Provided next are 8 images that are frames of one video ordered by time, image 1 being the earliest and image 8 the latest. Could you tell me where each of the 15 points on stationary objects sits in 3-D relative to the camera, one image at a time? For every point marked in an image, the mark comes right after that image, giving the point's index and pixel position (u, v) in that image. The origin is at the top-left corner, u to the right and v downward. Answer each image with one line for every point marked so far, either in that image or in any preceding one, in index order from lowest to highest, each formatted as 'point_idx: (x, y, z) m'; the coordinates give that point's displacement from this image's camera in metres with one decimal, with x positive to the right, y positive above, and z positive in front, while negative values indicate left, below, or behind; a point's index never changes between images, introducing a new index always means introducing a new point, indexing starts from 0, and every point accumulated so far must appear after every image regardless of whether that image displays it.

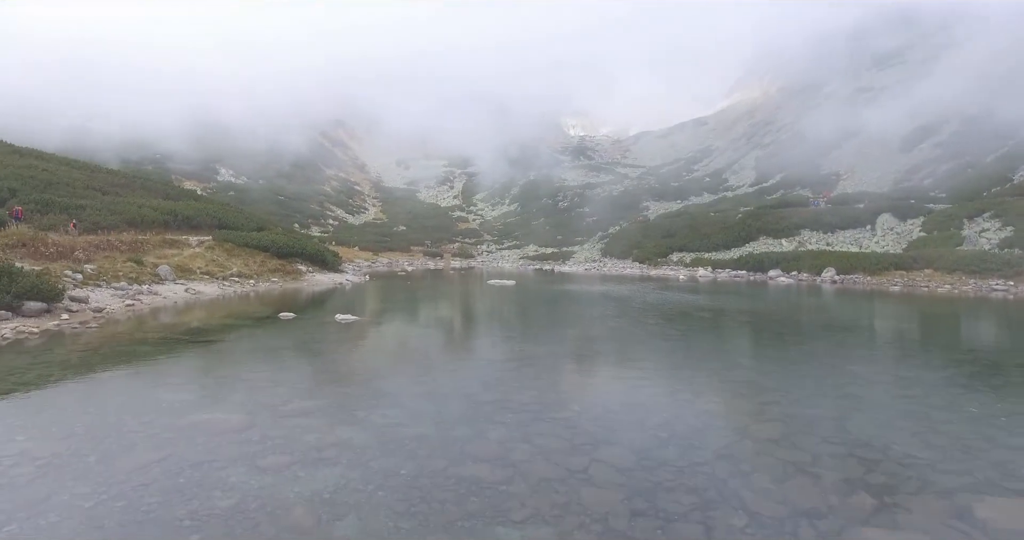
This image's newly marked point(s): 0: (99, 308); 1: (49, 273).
0: (-10.5, -0.9, +15.4) m
1: (-12.8, -0.1, +16.7) m
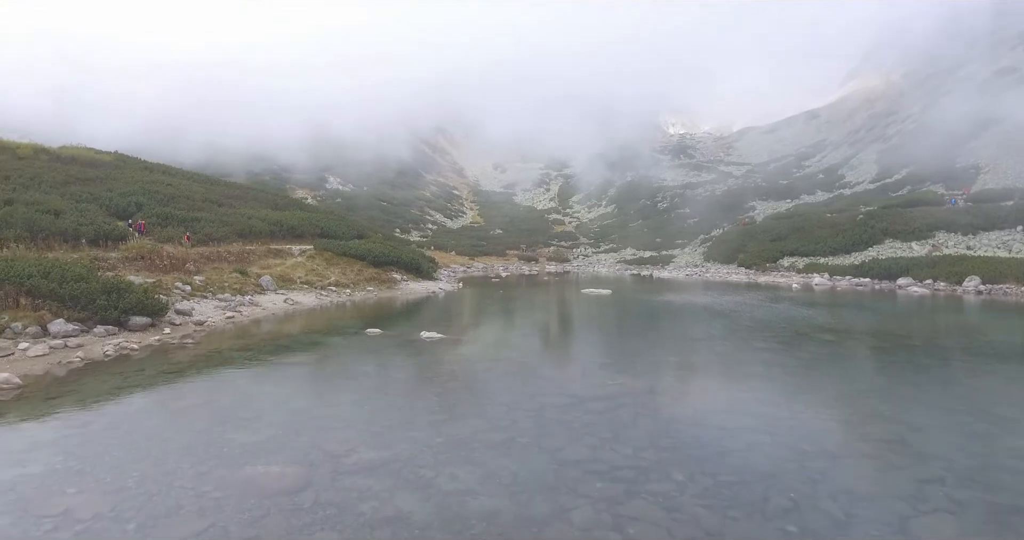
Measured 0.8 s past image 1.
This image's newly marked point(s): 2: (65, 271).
0: (-8.1, -1.3, +15.9) m
1: (-10.2, -0.5, +17.5) m
2: (-10.3, 0.0, +14.1) m
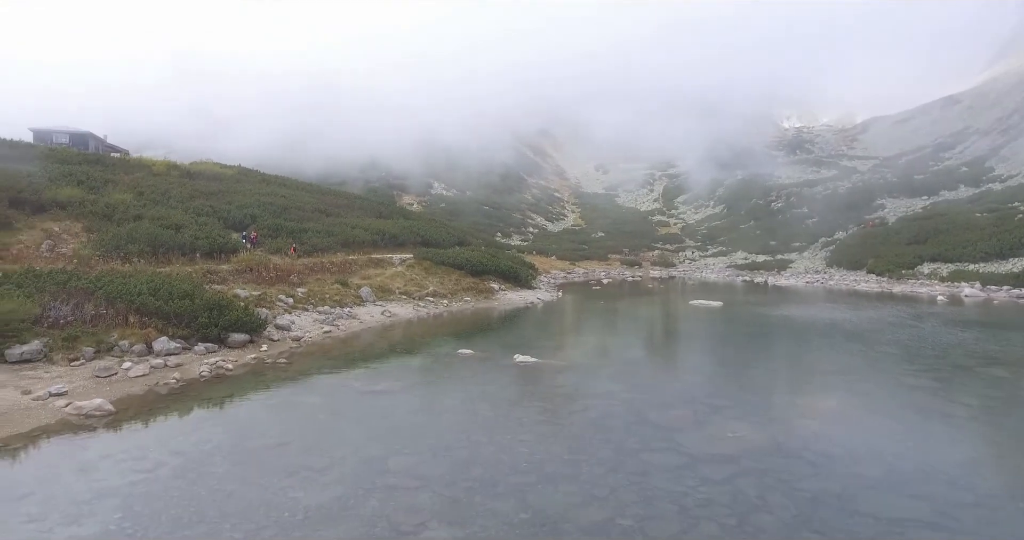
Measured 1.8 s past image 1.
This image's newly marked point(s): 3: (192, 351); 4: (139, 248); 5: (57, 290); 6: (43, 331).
0: (-5.6, -1.7, +16.0) m
1: (-7.4, -0.9, +17.9) m
2: (-8.1, -0.4, +14.5) m
3: (-6.6, -1.7, +12.6) m
4: (-11.7, +0.6, +18.9) m
5: (-9.5, -0.4, +12.7) m
6: (-8.8, -1.1, +11.4) m
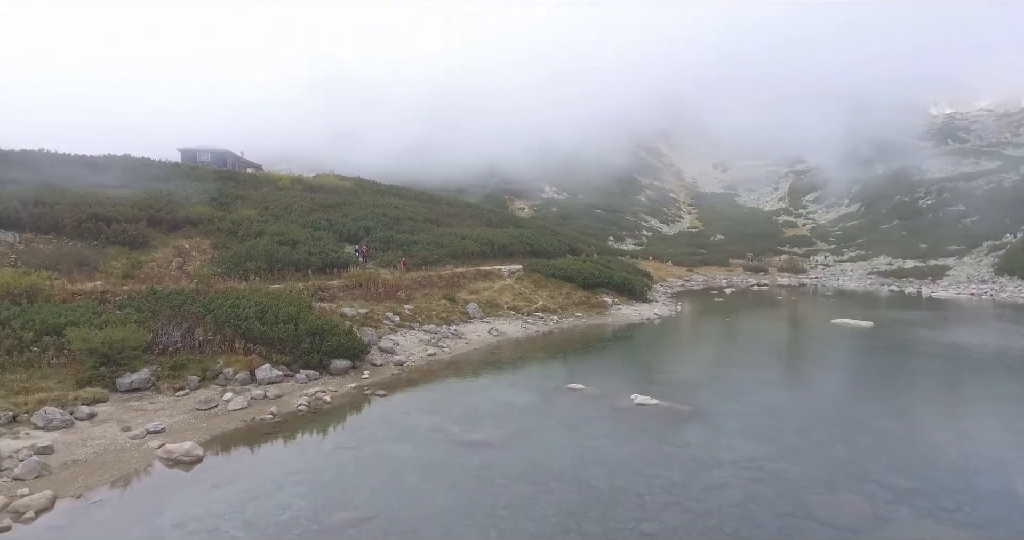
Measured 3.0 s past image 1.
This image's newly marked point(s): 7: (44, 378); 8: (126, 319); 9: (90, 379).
0: (-2.7, -2.2, +15.4) m
1: (-4.1, -1.4, +17.6) m
2: (-5.4, -0.9, +14.4) m
3: (-4.4, -2.2, +12.2) m
4: (-8.2, +0.1, +19.4) m
5: (-7.2, -0.9, +12.8) m
6: (-6.7, -1.6, +11.4) m
7: (-7.8, -1.8, +10.1) m
8: (-7.7, -1.0, +12.1) m
9: (-7.2, -1.9, +10.4) m
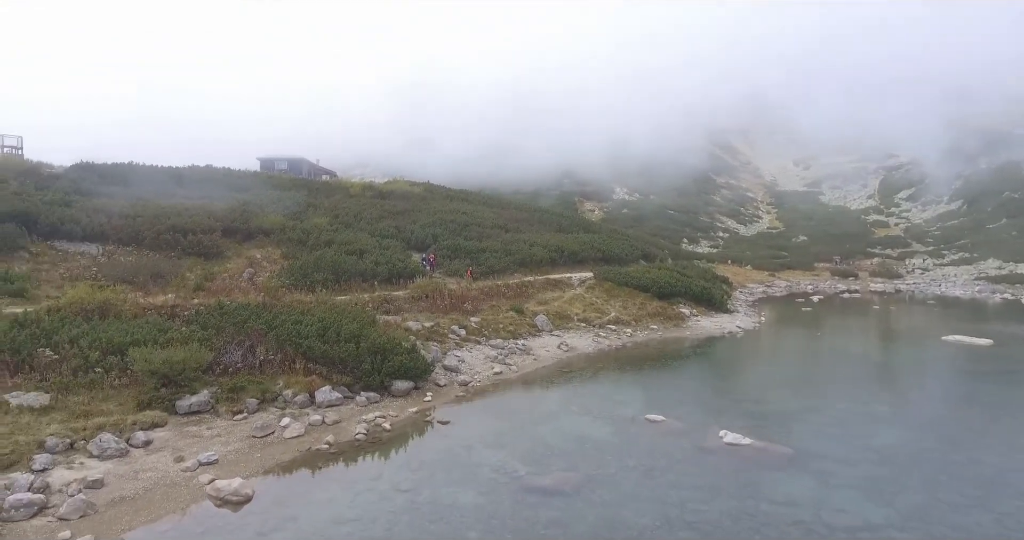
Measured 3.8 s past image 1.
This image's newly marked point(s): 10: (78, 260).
0: (-1.0, -2.6, +14.6) m
1: (-2.2, -1.8, +17.0) m
2: (-3.8, -1.2, +14.0) m
3: (-3.0, -2.5, +11.7) m
4: (-6.0, -0.2, +19.2) m
5: (-5.7, -1.3, +12.6) m
6: (-5.5, -2.0, +11.1) m
7: (-6.7, -2.1, +9.9) m
8: (-6.3, -1.3, +11.9) m
9: (-6.1, -2.2, +10.2) m
10: (-12.4, +0.3, +17.4) m
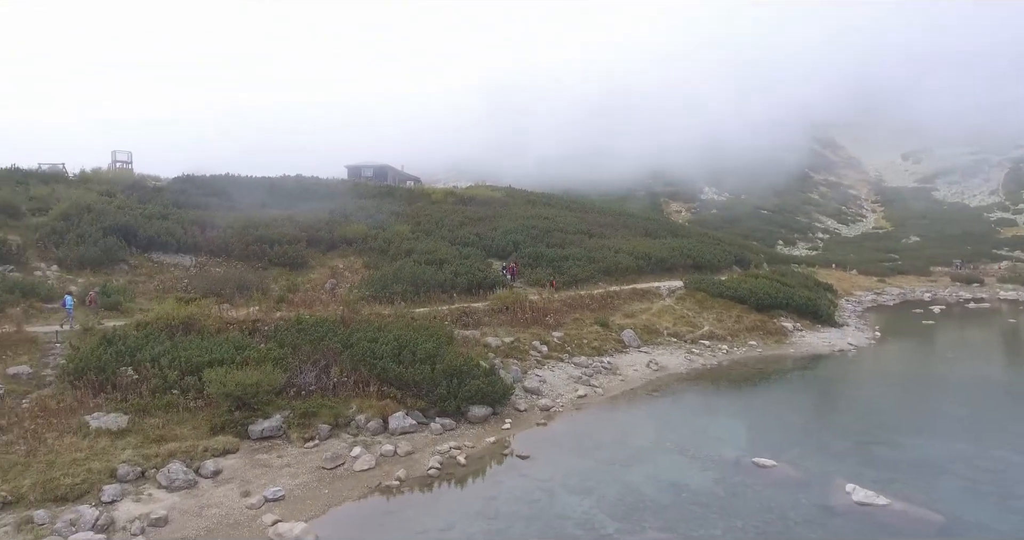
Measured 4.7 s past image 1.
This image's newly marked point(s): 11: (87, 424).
0: (+0.9, -3.0, +13.6) m
1: (+0.1, -2.1, +16.1) m
2: (-2.0, -1.6, +13.3) m
3: (-1.5, -2.9, +11.0) m
4: (-3.4, -0.6, +18.8) m
5: (-4.1, -1.6, +12.3) m
6: (-4.0, -2.3, +10.8) m
7: (-5.3, -2.5, +9.8) m
8: (-4.8, -1.7, +11.7) m
9: (-4.7, -2.5, +9.9) m
10: (-10.0, 0.0, +18.0) m
11: (-6.6, -2.4, +9.4) m
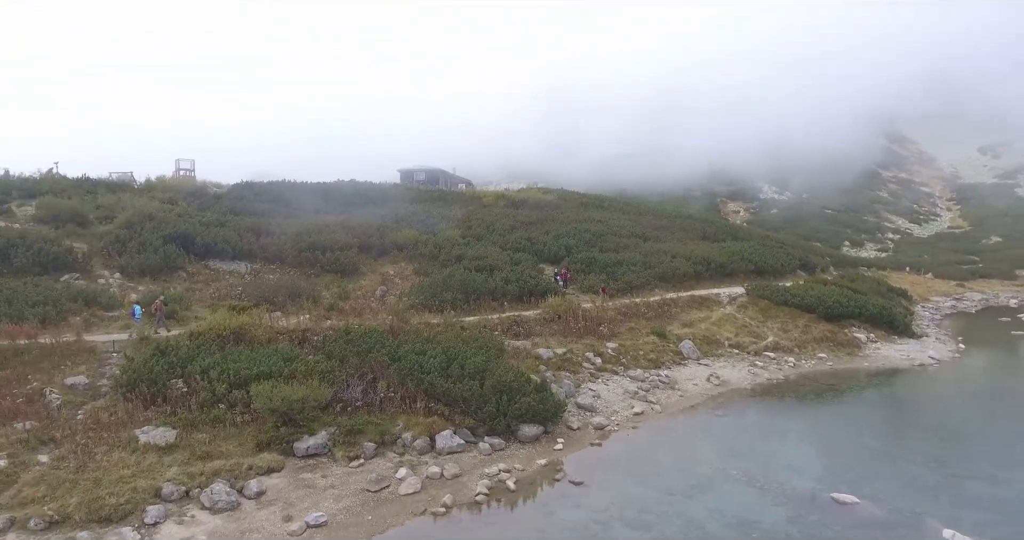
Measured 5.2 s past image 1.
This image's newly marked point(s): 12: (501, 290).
0: (+2.0, -3.2, +12.9) m
1: (+1.4, -2.3, +15.5) m
2: (-0.9, -1.8, +12.9) m
3: (-0.6, -3.1, +10.5) m
4: (-1.8, -0.8, +18.5) m
5: (-3.0, -1.8, +12.0) m
6: (-3.1, -2.5, +10.5) m
7: (-4.5, -2.7, +9.6) m
8: (-3.8, -1.9, +11.5) m
9: (-3.9, -2.7, +9.7) m
10: (-8.5, -0.3, +18.2) m
11: (-5.8, -2.6, +9.3) m
12: (-0.4, -0.6, +19.7) m
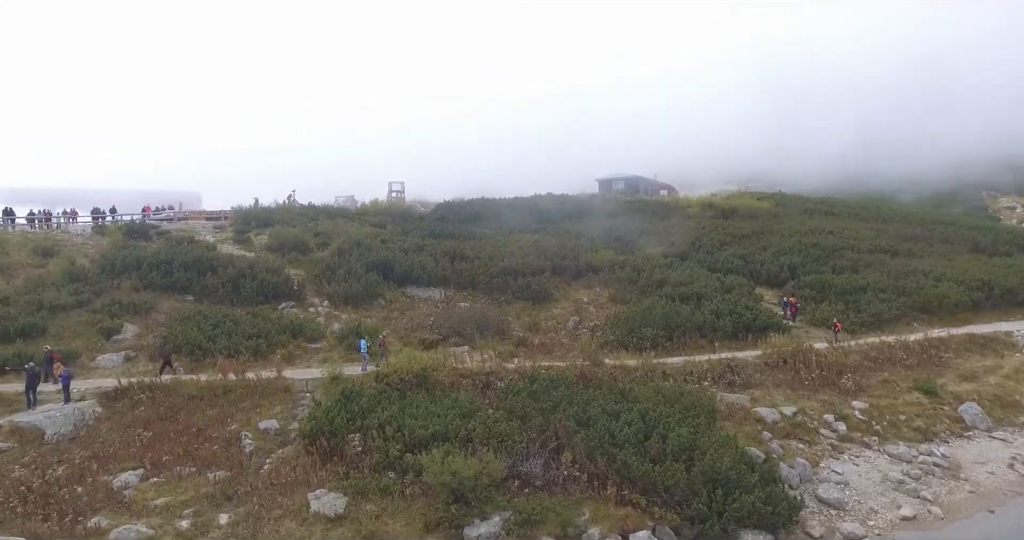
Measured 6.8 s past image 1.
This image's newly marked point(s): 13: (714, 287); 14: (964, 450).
0: (+5.5, -4.0, +9.7) m
1: (+5.8, -3.2, +12.3) m
2: (+2.8, -2.6, +10.6) m
3: (+2.3, -3.9, +8.2) m
4: (+3.7, -1.7, +16.2) m
5: (+0.5, -2.7, +10.4) m
6: (0.0, -3.4, +9.0) m
7: (-1.7, -3.5, +8.7) m
8: (-0.4, -2.7, +10.2) m
9: (-1.0, -3.6, +8.6) m
10: (-2.7, -1.1, +18.1) m
11: (-3.0, -3.4, +8.8) m
12: (+5.5, -1.5, +16.9) m
13: (+6.5, -0.6, +19.7) m
14: (+9.4, -3.8, +12.7) m
